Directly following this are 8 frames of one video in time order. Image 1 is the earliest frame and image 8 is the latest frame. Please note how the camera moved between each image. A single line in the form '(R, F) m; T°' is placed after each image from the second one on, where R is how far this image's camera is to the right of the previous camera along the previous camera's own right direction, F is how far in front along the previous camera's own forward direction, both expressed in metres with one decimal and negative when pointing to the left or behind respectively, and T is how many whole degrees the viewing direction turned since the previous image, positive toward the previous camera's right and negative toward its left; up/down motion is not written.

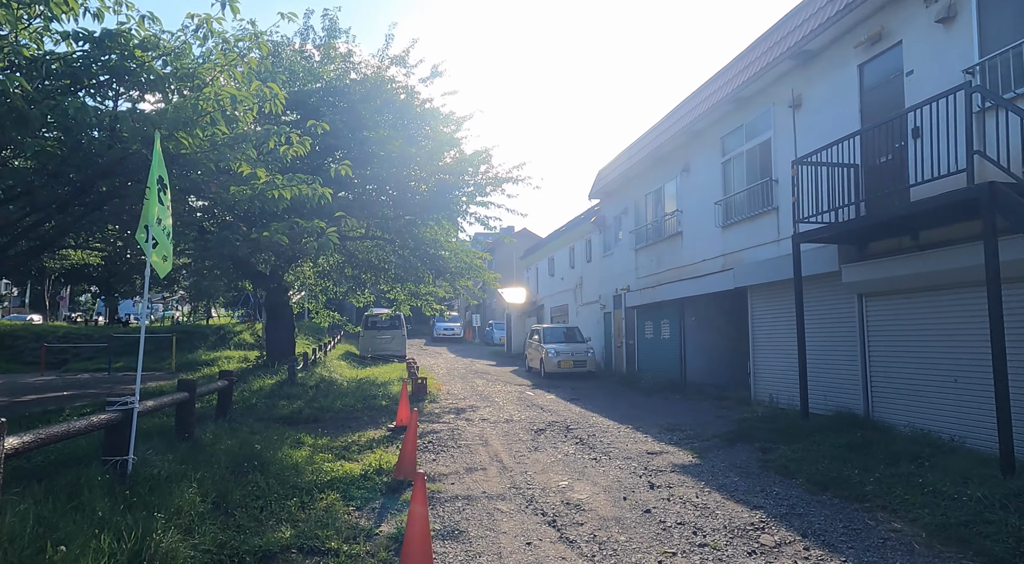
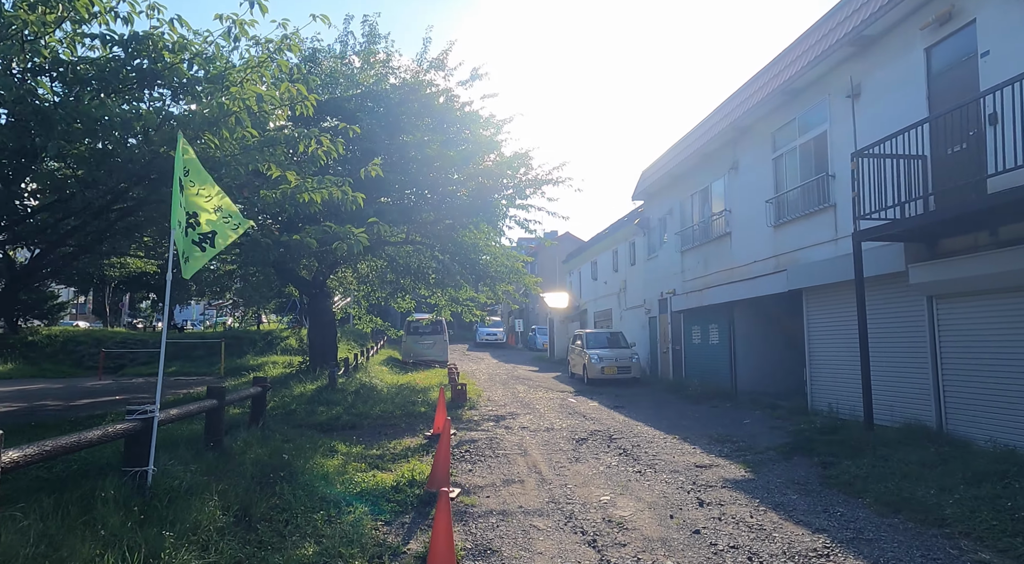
(+0.1, +0.3) m; -4°
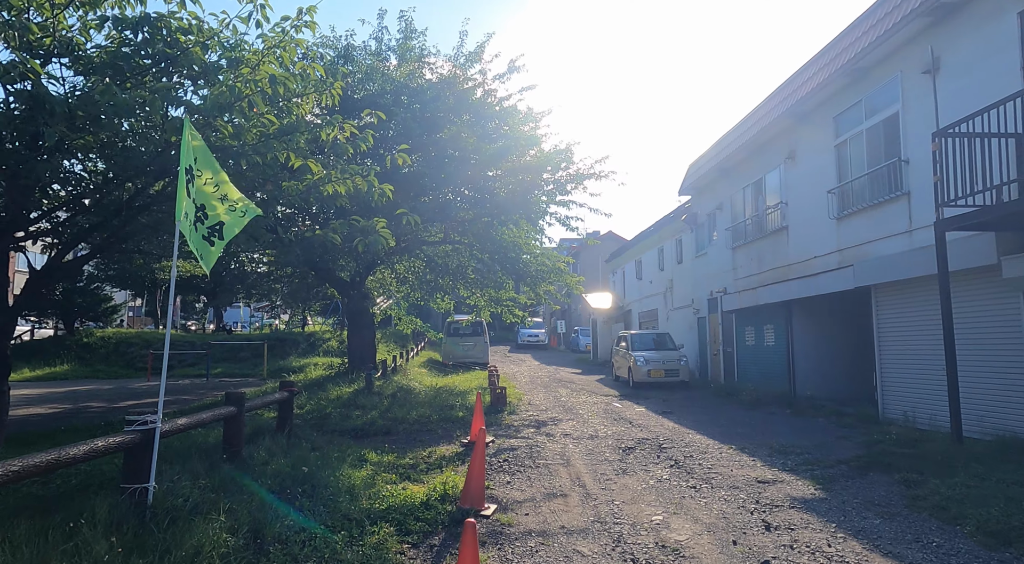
(0.0, +0.5) m; -4°
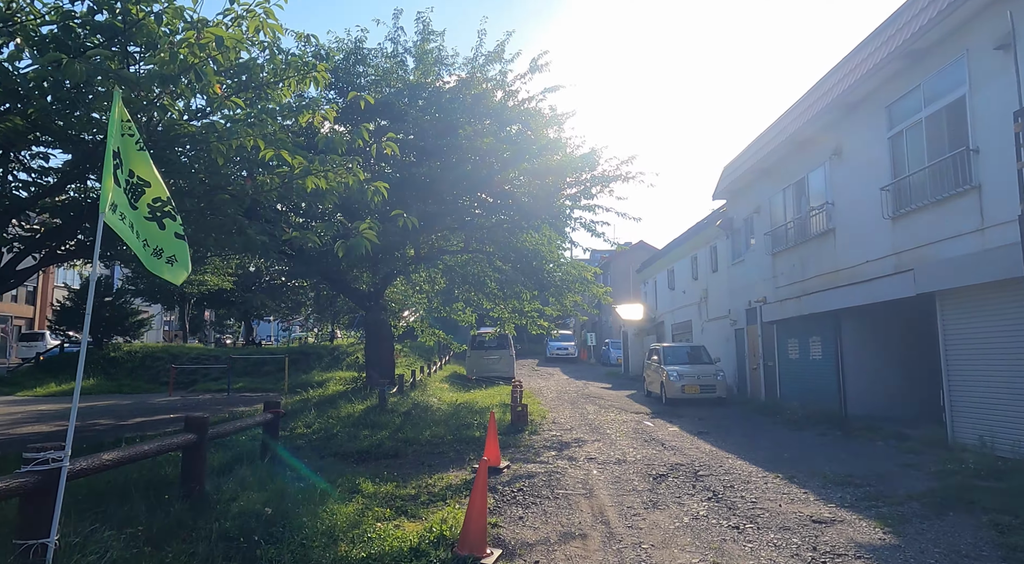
(+0.2, +0.8) m; -3°
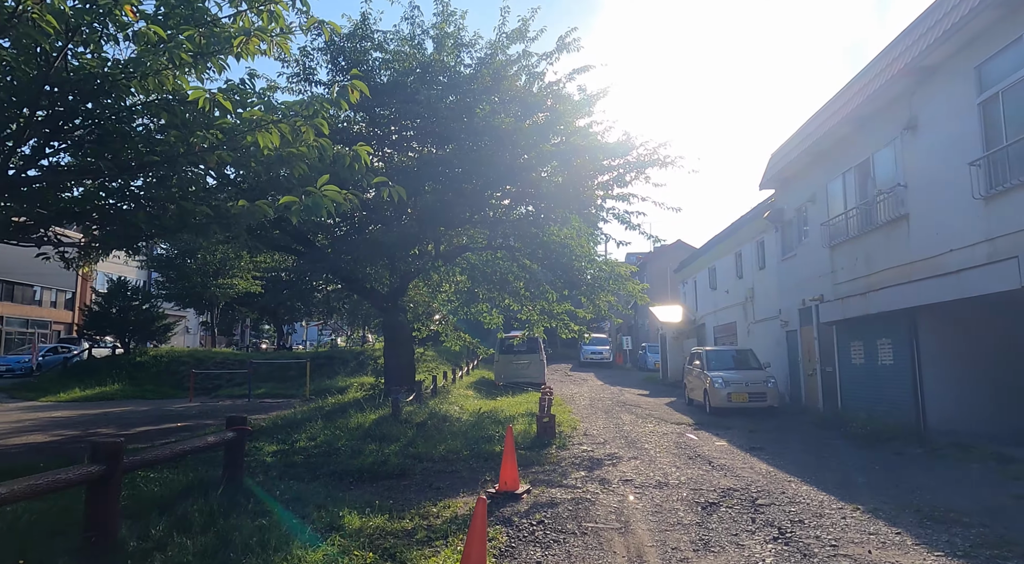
(+0.2, +1.2) m; -3°
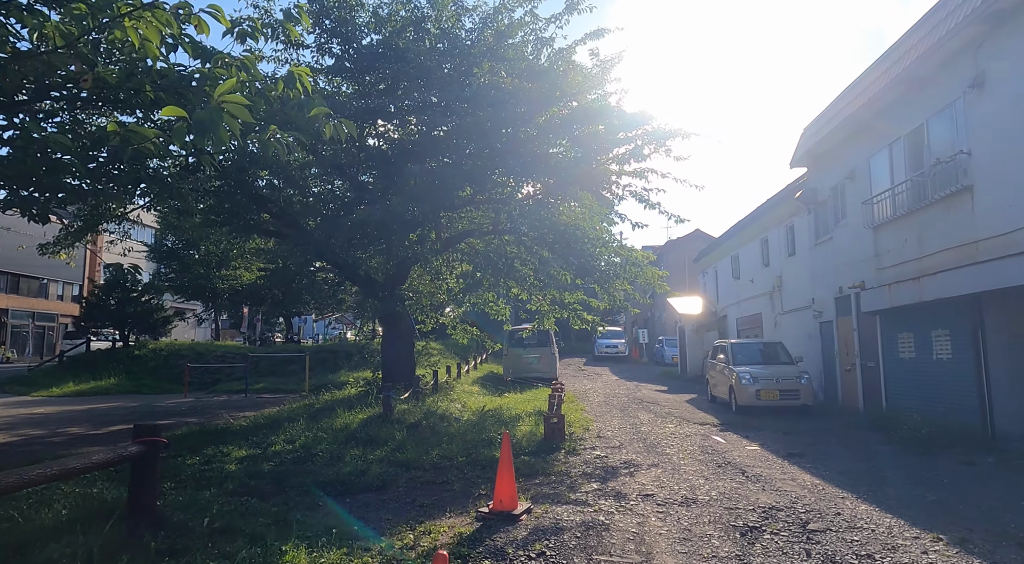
(+0.2, +1.2) m; -1°
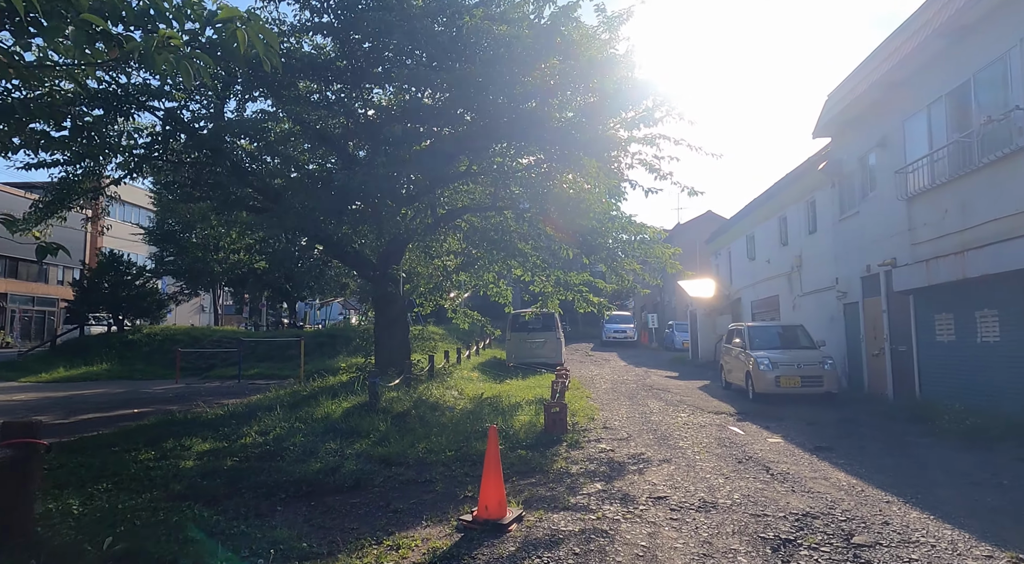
(+0.2, +0.9) m; -1°
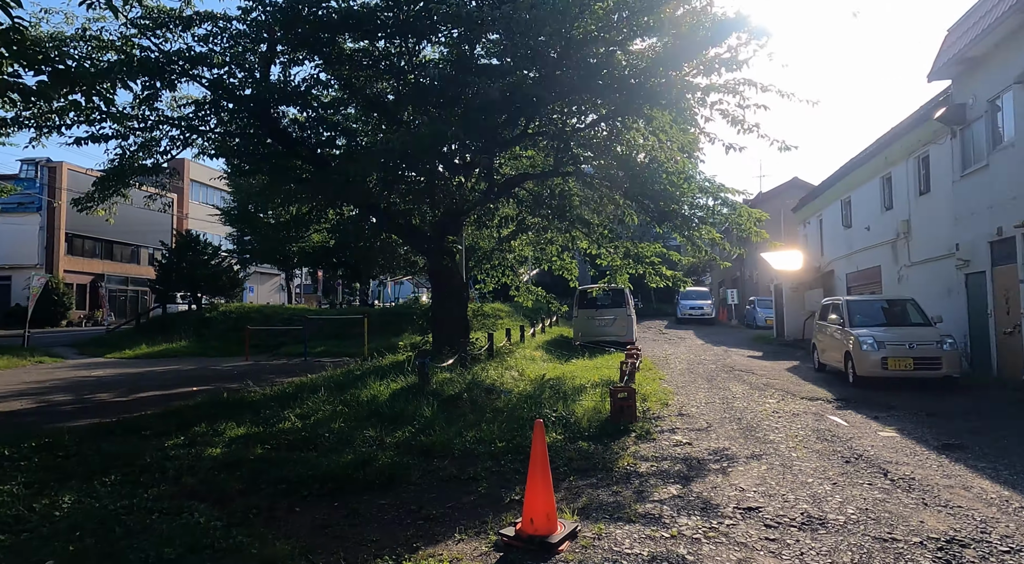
(+0.1, +1.0) m; -6°
